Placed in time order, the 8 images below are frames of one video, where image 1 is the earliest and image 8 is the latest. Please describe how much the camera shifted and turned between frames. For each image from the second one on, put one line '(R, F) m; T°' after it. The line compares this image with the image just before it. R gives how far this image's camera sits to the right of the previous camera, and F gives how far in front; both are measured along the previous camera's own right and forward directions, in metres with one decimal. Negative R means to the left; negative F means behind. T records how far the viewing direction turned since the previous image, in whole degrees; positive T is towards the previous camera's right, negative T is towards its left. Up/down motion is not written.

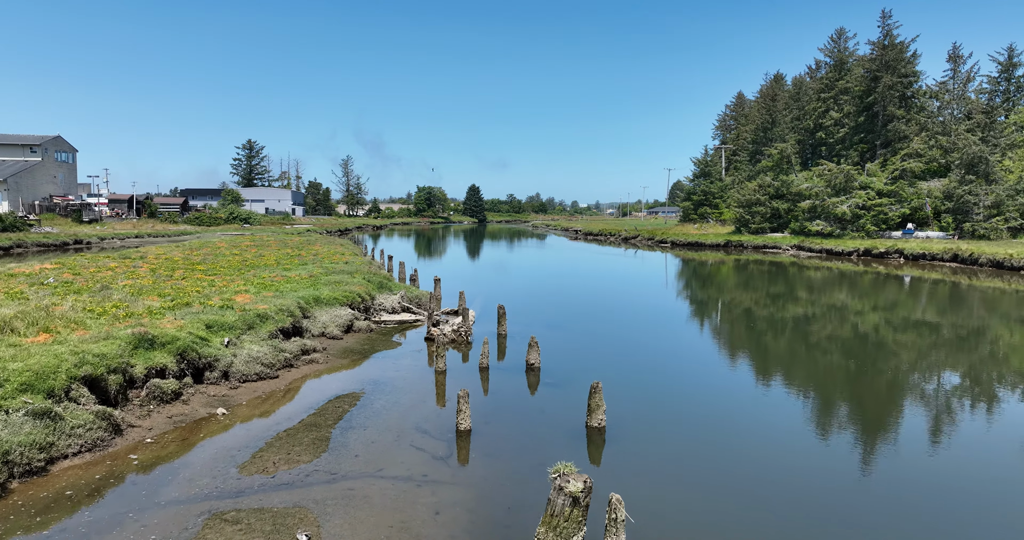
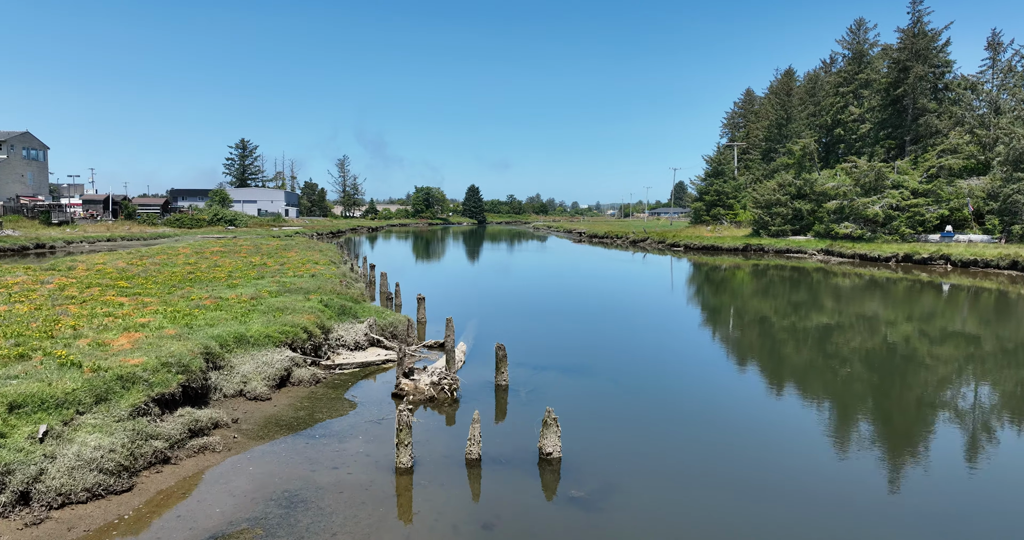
(-0.1, +3.2) m; 0°
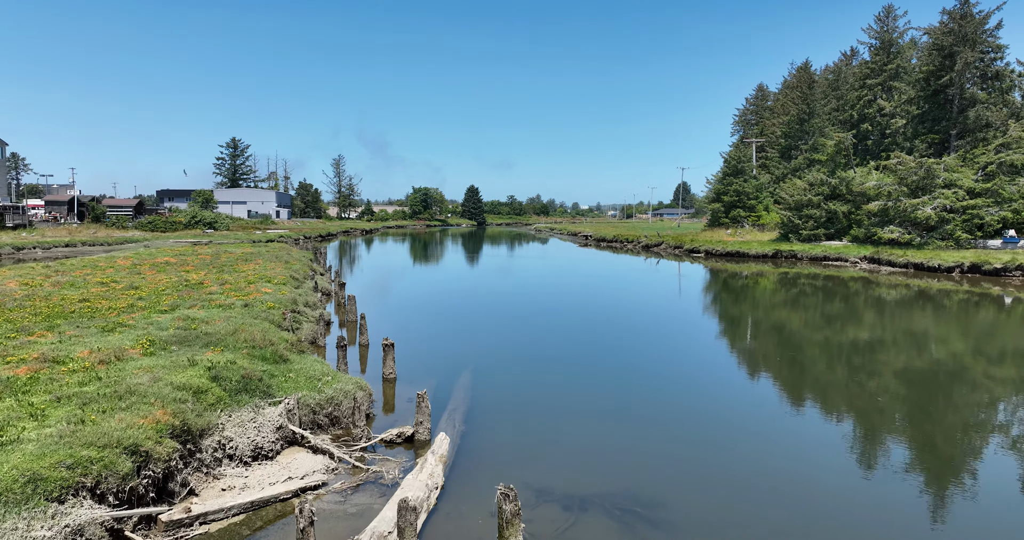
(-0.1, +4.0) m; 0°
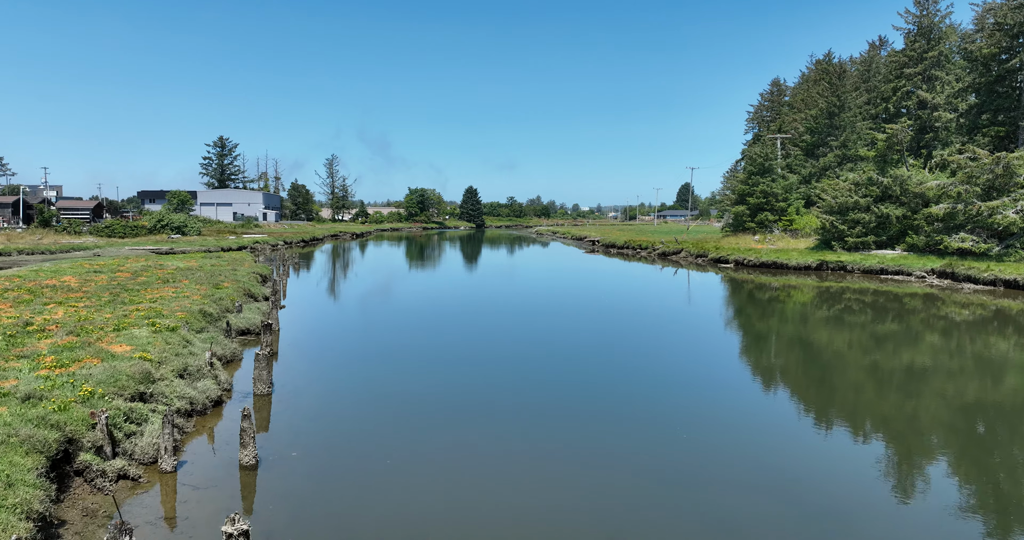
(0.0, +5.0) m; 0°
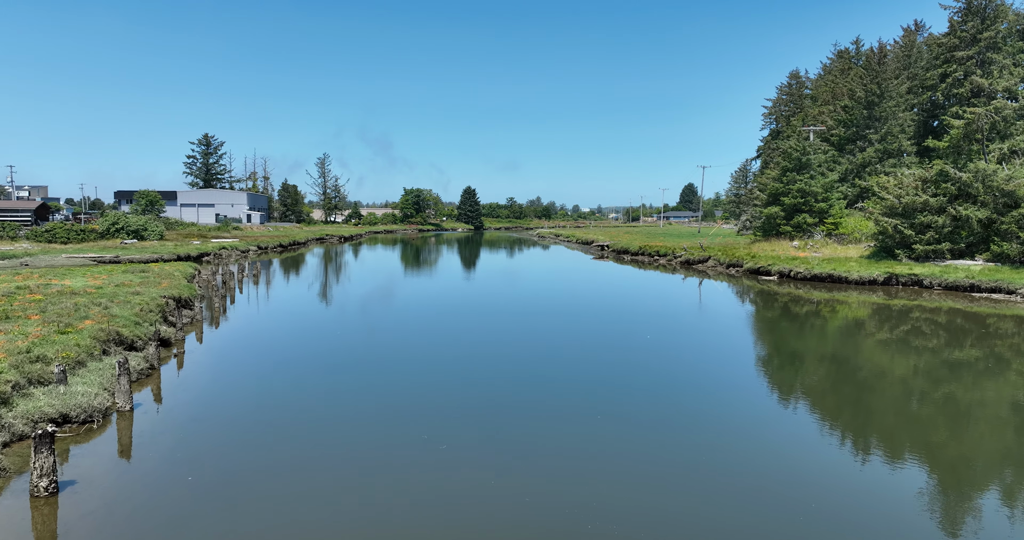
(0.0, +5.3) m; 0°
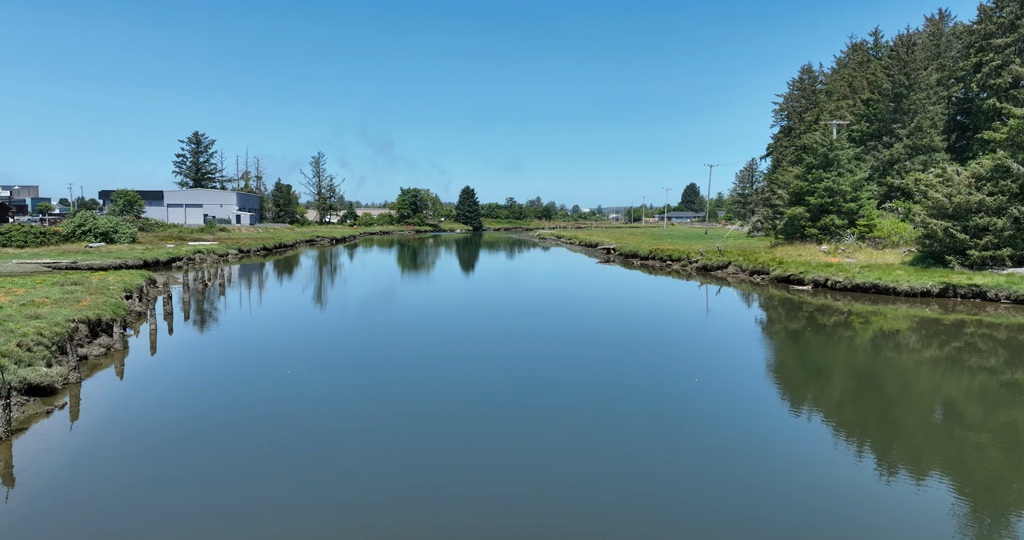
(0.0, +3.2) m; 0°
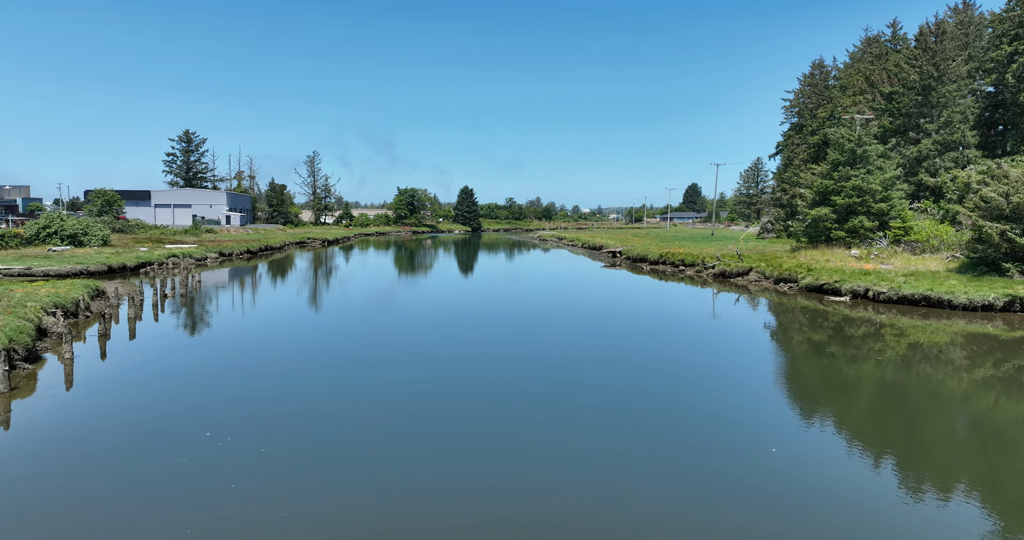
(0.0, +2.8) m; 0°
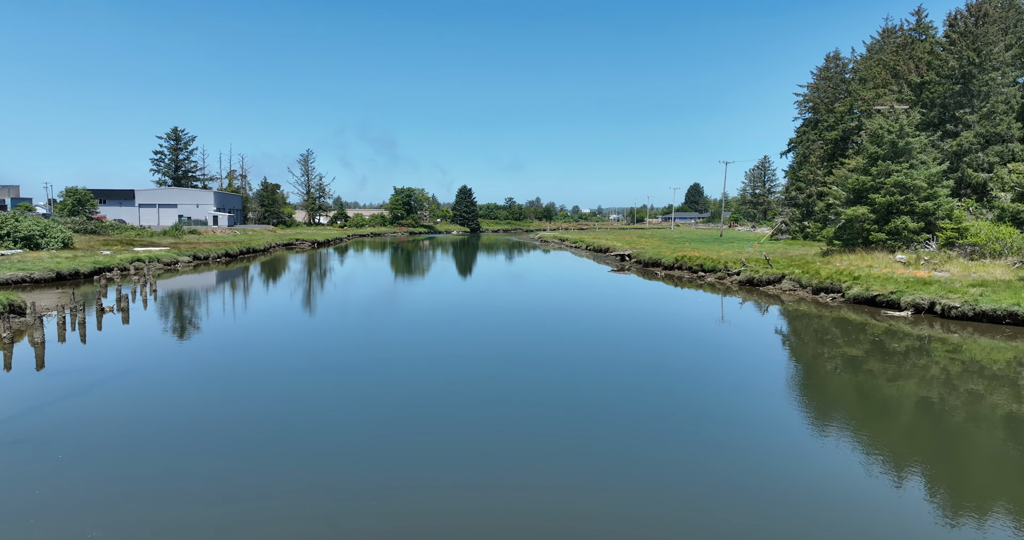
(0.0, +3.3) m; 0°
